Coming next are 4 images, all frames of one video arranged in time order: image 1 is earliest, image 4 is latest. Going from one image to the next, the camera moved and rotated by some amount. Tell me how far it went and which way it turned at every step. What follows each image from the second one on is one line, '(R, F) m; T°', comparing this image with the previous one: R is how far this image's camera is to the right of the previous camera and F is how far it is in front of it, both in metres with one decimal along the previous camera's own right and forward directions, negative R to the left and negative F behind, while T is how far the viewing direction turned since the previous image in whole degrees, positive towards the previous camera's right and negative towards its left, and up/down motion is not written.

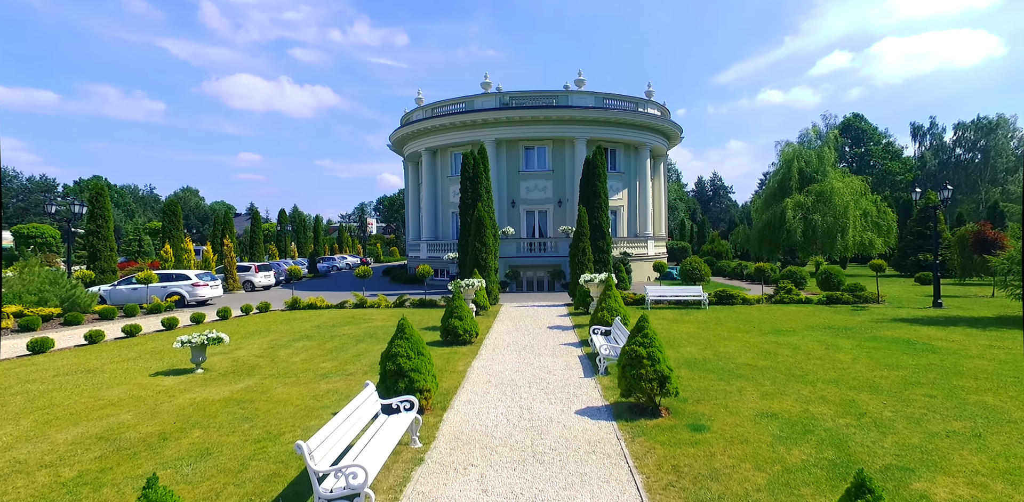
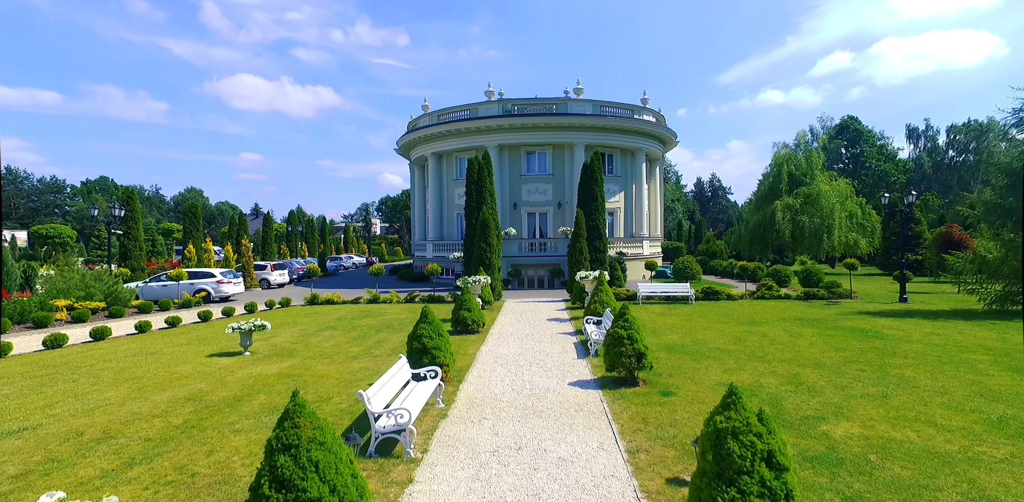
(-0.1, -1.6) m; 0°
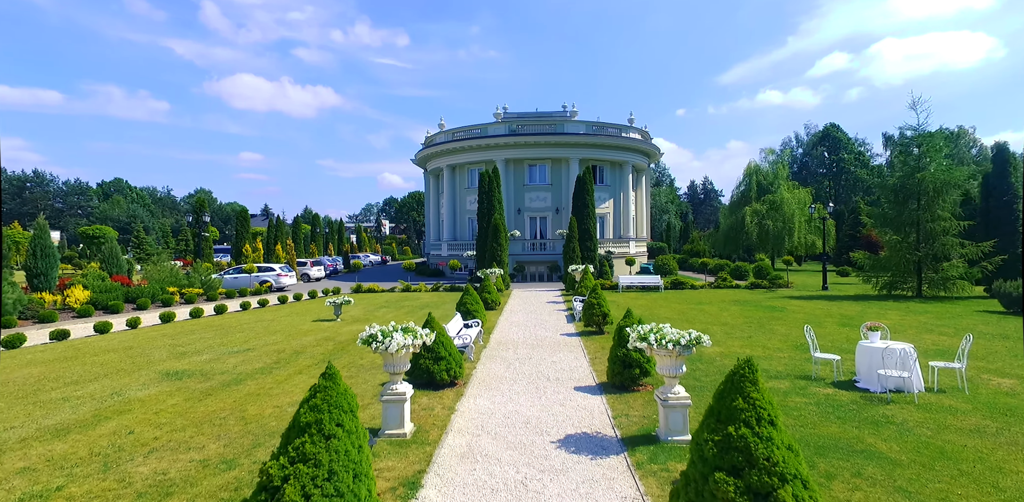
(-0.3, -5.1) m; 0°
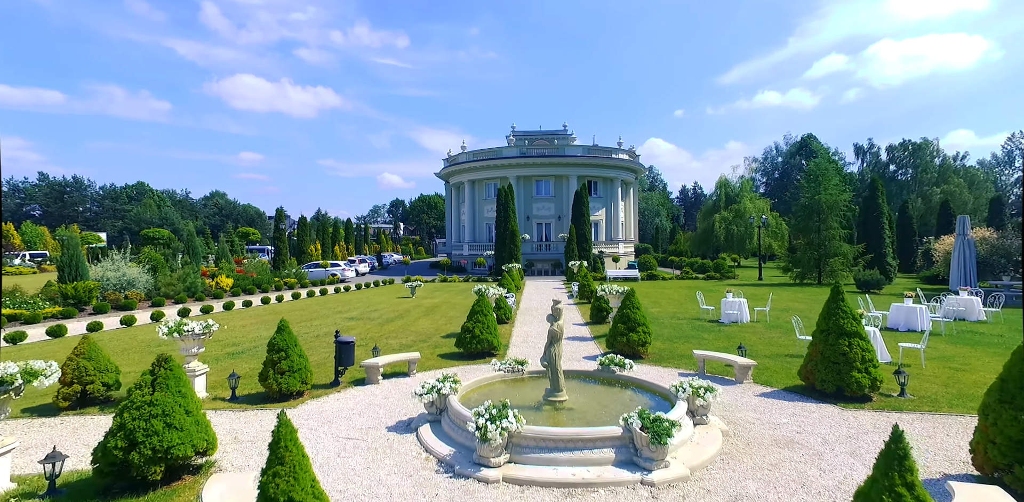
(-0.9, -7.7) m; 0°
